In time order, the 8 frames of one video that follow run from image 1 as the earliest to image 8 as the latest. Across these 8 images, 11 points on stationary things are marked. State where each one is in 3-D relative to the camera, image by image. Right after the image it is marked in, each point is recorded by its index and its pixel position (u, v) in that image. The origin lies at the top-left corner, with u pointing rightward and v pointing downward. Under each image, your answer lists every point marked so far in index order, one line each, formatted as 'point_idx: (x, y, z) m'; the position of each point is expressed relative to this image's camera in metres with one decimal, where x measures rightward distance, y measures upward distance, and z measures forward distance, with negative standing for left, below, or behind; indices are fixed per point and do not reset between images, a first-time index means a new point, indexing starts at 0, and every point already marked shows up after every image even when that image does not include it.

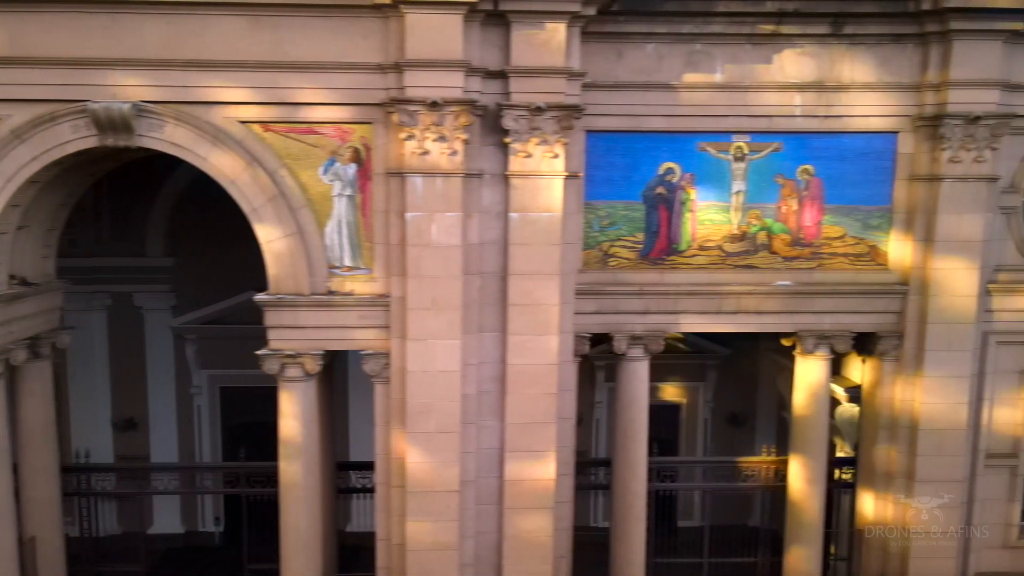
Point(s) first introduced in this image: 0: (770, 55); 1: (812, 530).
0: (+3.7, +3.3, +10.4) m
1: (+4.7, -3.7, +11.4) m
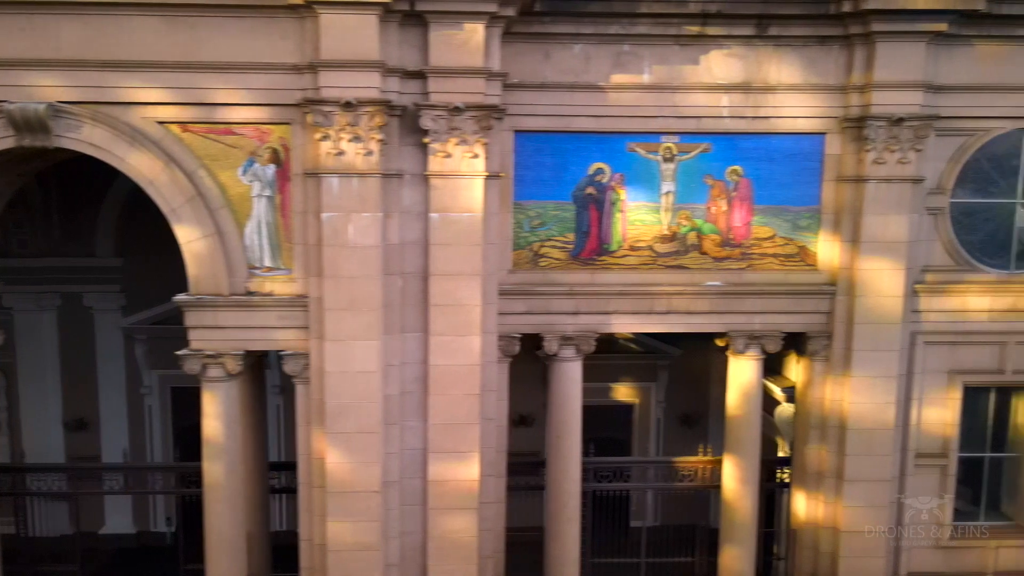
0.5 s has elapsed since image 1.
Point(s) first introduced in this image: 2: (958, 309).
0: (+2.6, +3.3, +10.4) m
1: (+3.7, -3.7, +11.4) m
2: (+6.6, -0.3, +11.1) m
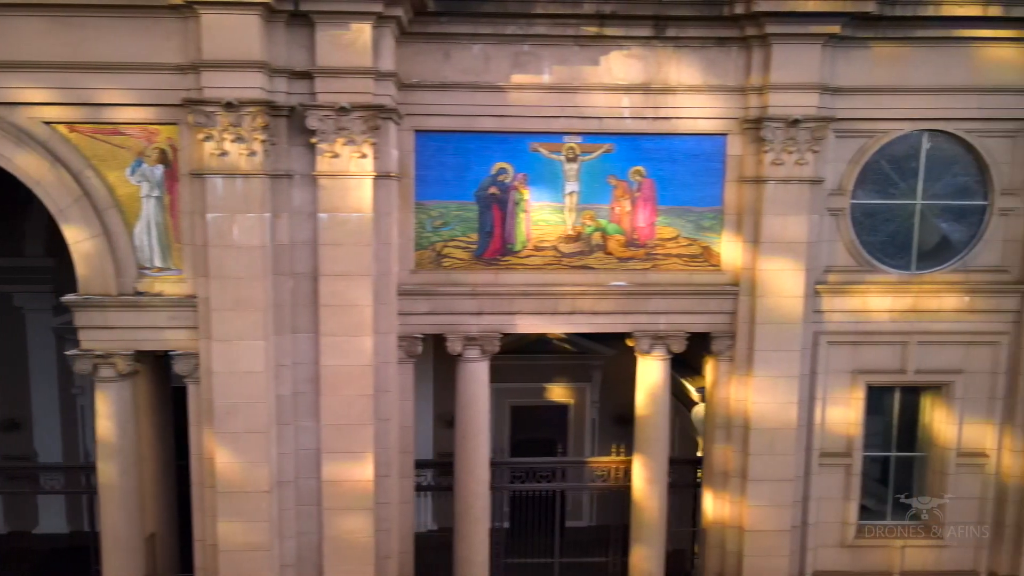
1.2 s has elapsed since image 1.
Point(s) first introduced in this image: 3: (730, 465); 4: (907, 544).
0: (+1.2, +3.3, +10.5) m
1: (+2.2, -3.8, +11.5) m
2: (+5.2, -0.3, +11.1) m
3: (+3.3, -2.7, +11.4) m
4: (+6.1, -4.0, +11.5) m
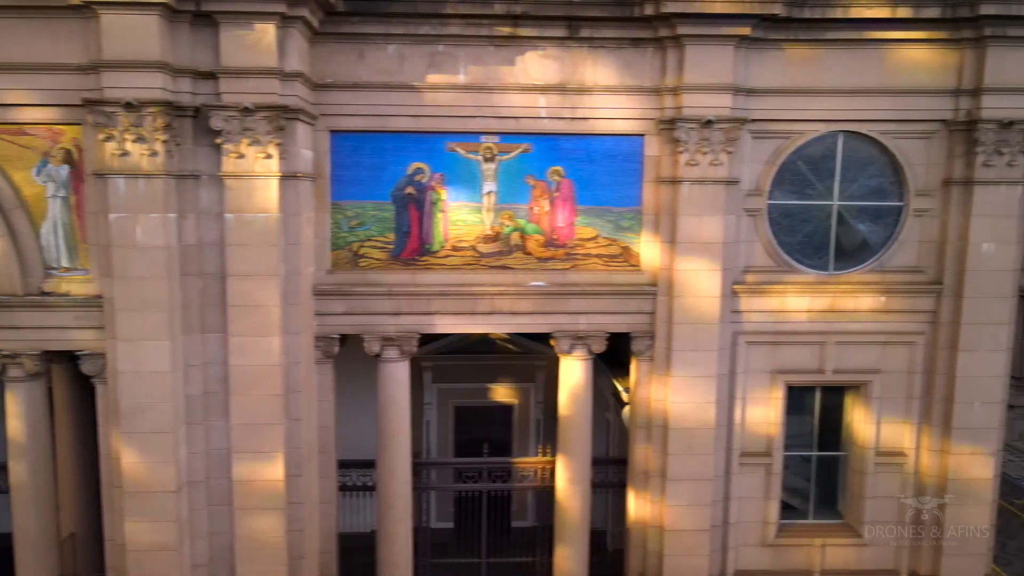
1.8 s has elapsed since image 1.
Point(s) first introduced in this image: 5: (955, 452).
0: (0.0, +3.3, +10.5) m
1: (+1.0, -3.8, +11.5) m
2: (+4.0, -0.3, +11.2) m
3: (+2.1, -2.7, +11.4) m
4: (+4.9, -4.0, +11.6) m
5: (+6.6, -2.5, +11.2) m
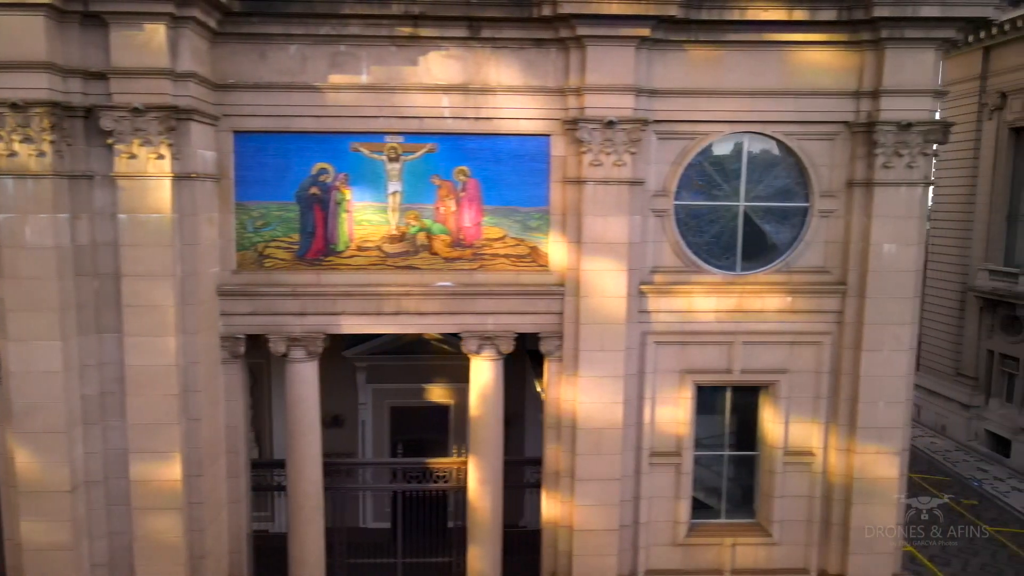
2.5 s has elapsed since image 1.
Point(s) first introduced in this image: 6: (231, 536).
0: (-1.4, +3.3, +10.5) m
1: (-0.4, -3.8, +11.6) m
2: (+2.6, -0.3, +11.2) m
3: (+0.7, -2.7, +11.4) m
4: (+3.5, -4.0, +11.6) m
5: (+5.2, -2.5, +11.2) m
6: (-4.3, -3.8, +11.4) m
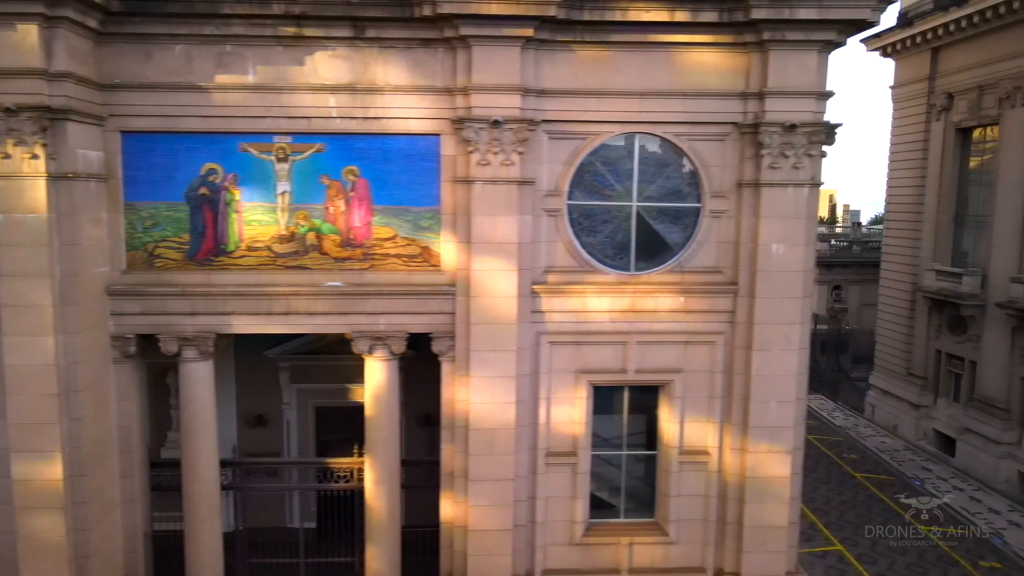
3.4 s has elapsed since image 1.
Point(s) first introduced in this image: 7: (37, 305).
0: (-3.0, +3.3, +10.5) m
1: (-2.0, -3.8, +11.6) m
2: (+1.0, -0.3, +11.2) m
3: (-0.9, -2.7, +11.5) m
4: (+1.9, -4.0, +11.7) m
5: (+3.6, -2.5, +11.2) m
6: (-5.9, -3.8, +11.4) m
7: (-6.2, -0.2, +9.7) m
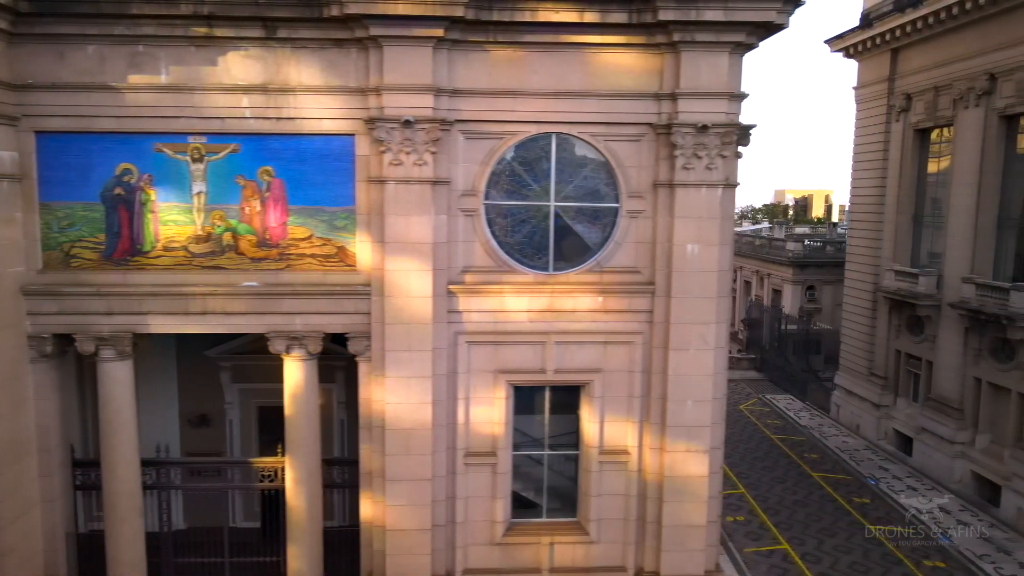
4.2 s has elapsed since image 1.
0: (-4.2, +3.3, +10.5) m
1: (-3.2, -3.8, +11.6) m
2: (-0.2, -0.3, +11.3) m
3: (-2.1, -2.7, +11.5) m
4: (+0.7, -4.0, +11.7) m
5: (+2.4, -2.5, +11.3) m
6: (-7.1, -3.8, +11.4) m
7: (-7.4, -0.2, +9.7) m
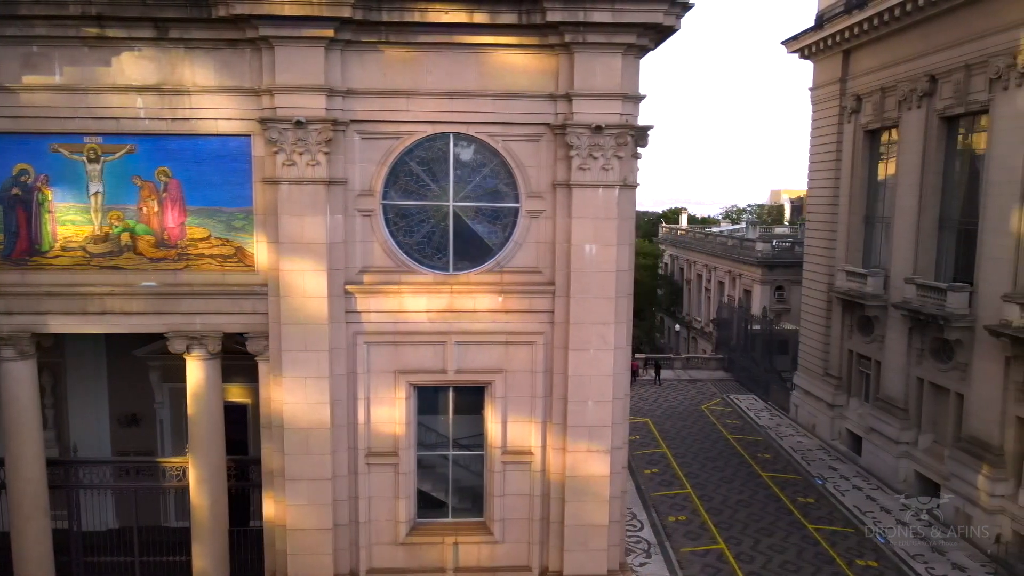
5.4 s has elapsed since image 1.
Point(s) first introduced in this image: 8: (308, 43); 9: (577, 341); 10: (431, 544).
0: (-5.7, +3.3, +10.6) m
1: (-4.7, -3.8, +11.6) m
2: (-1.7, -0.3, +11.3) m
3: (-3.6, -2.7, +11.5) m
4: (-0.8, -4.0, +11.7) m
5: (+0.9, -2.5, +11.3) m
6: (-8.7, -3.8, +11.4) m
7: (-8.9, -0.2, +9.8) m
8: (-2.8, +3.4, +10.4) m
9: (+1.0, -0.8, +11.1) m
10: (-1.3, -4.0, +11.8) m
